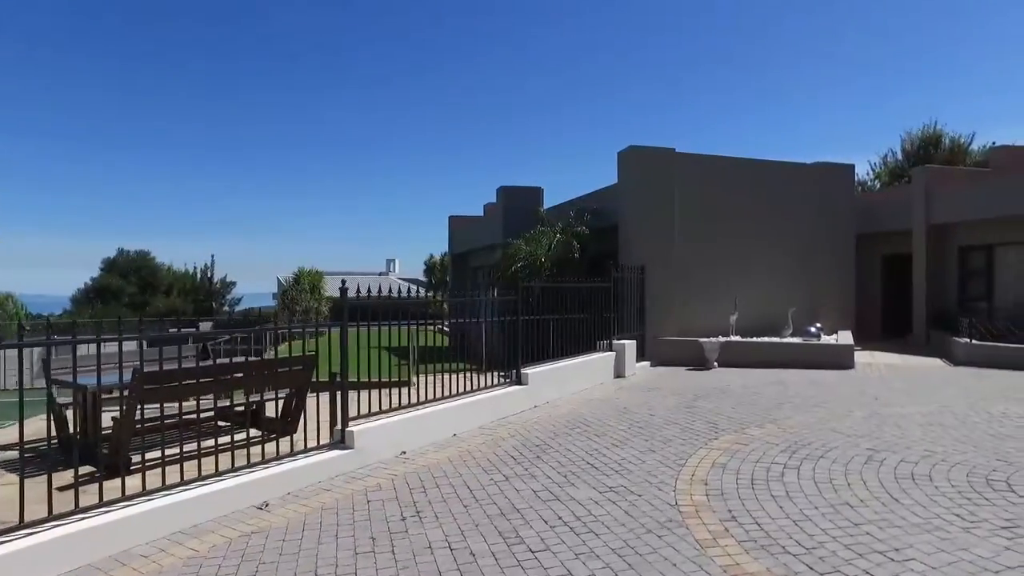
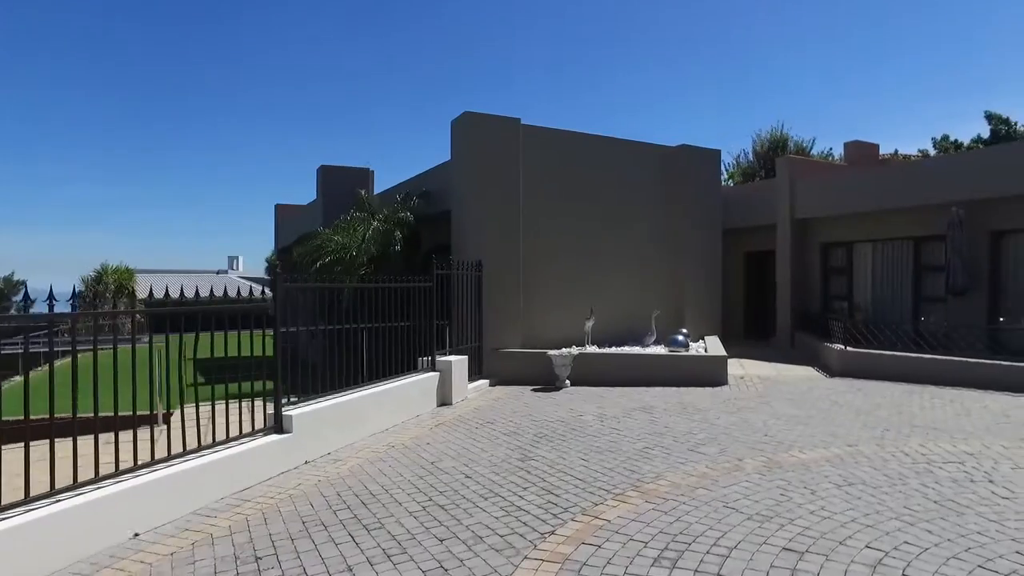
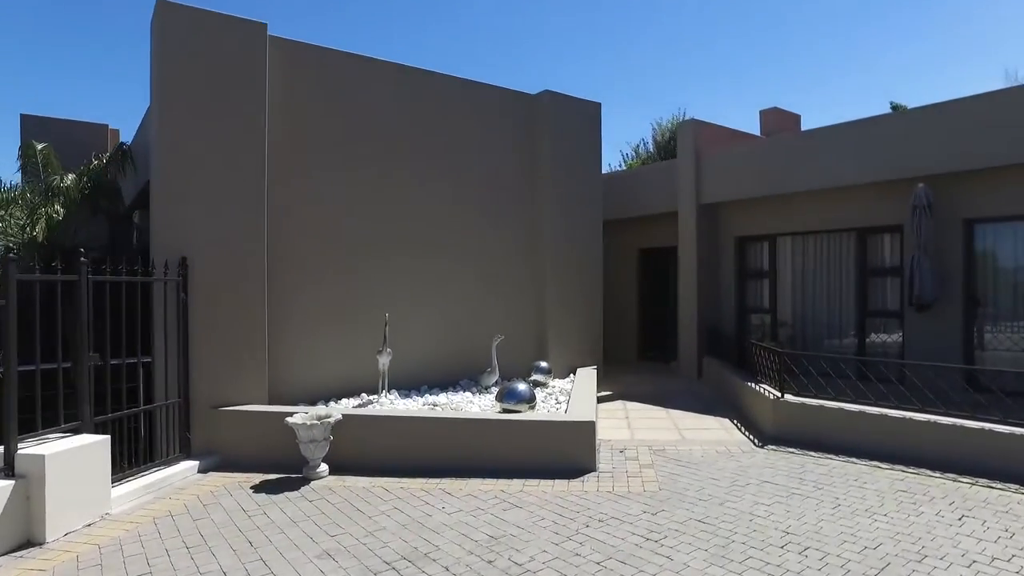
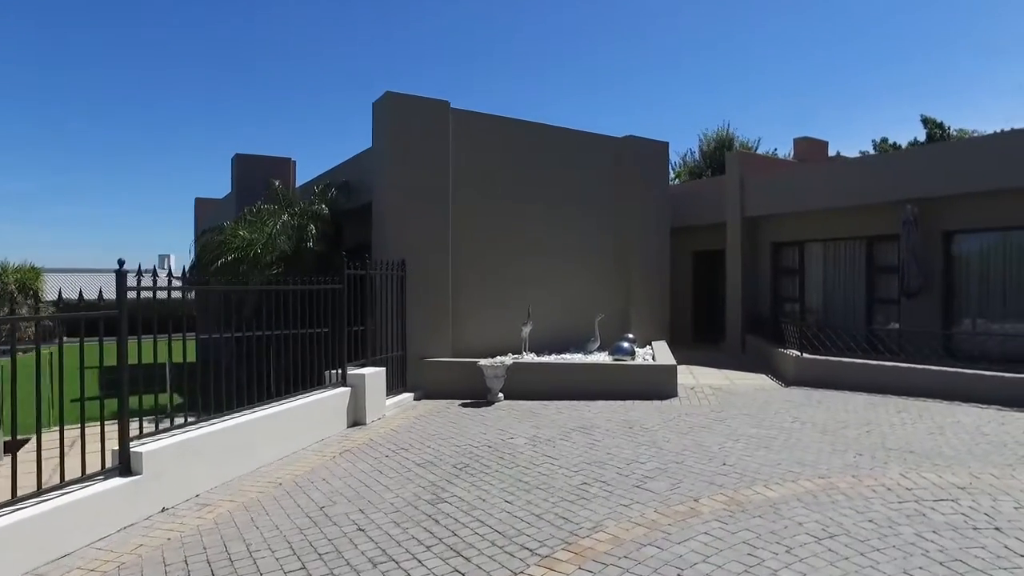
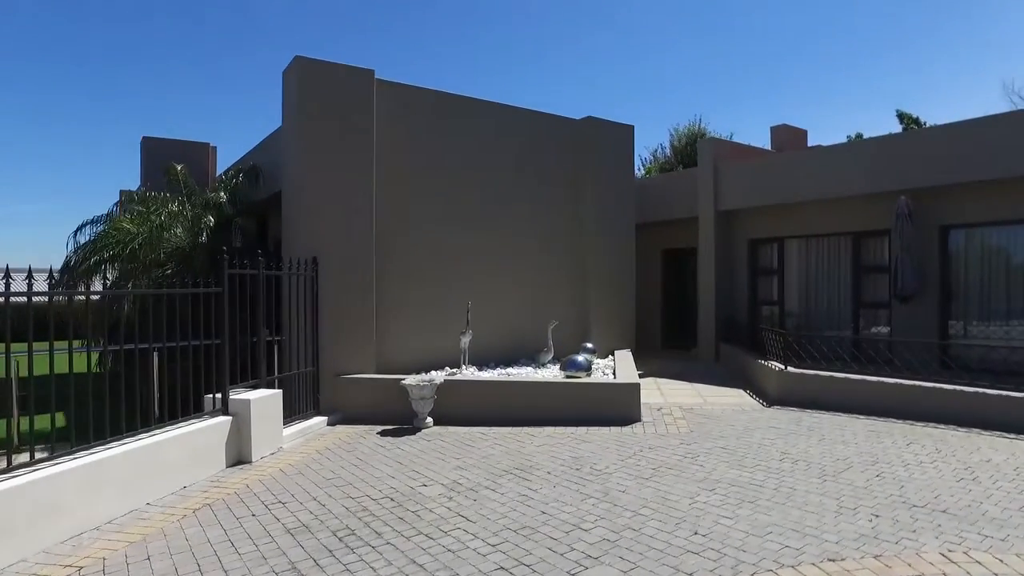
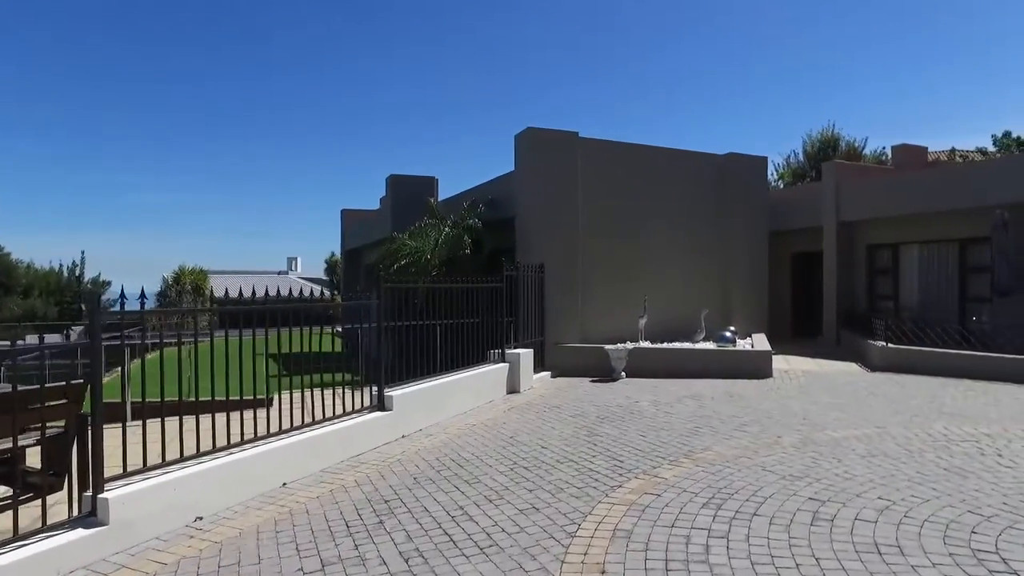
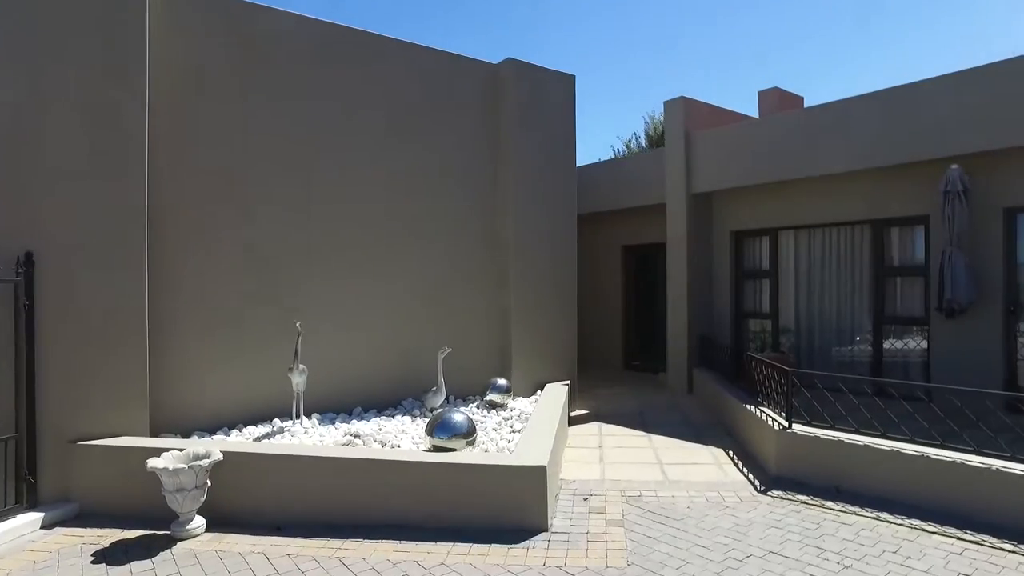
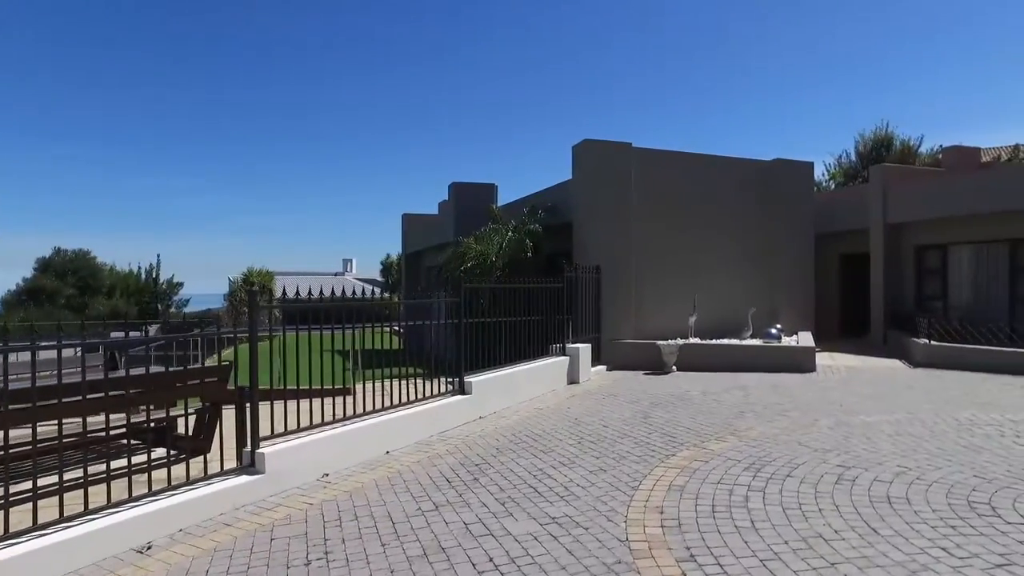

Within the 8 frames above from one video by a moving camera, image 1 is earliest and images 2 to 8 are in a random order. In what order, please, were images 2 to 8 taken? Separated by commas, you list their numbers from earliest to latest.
8, 6, 2, 4, 5, 3, 7
